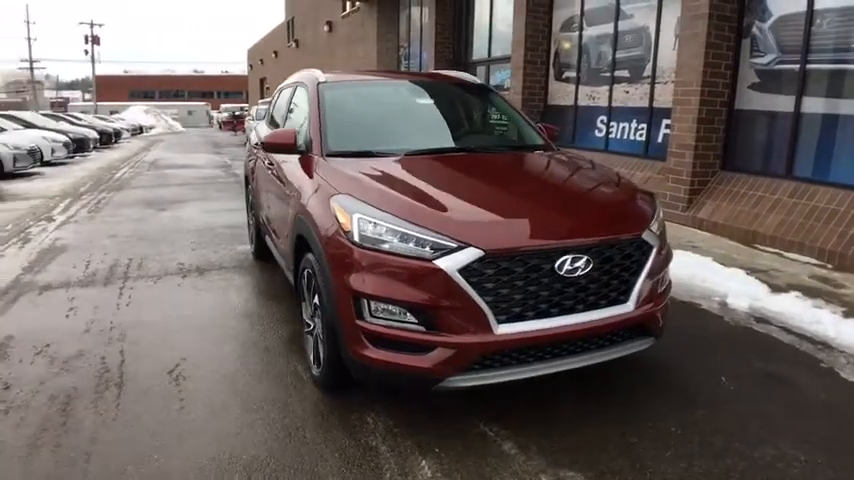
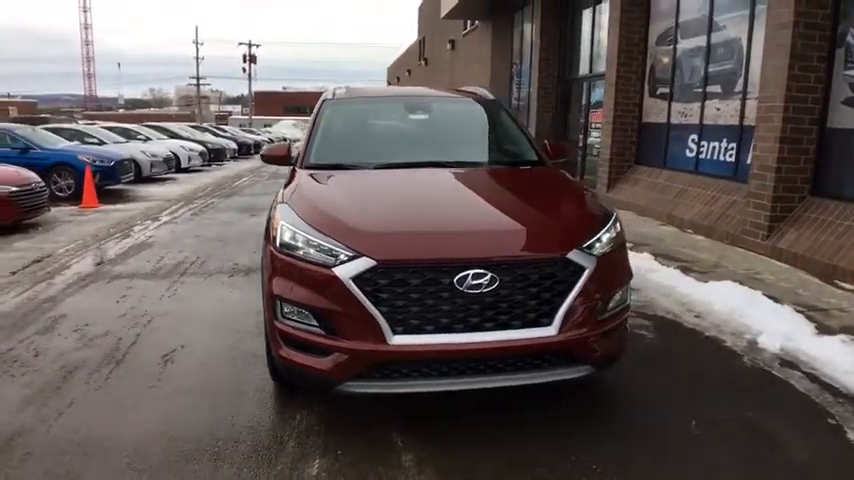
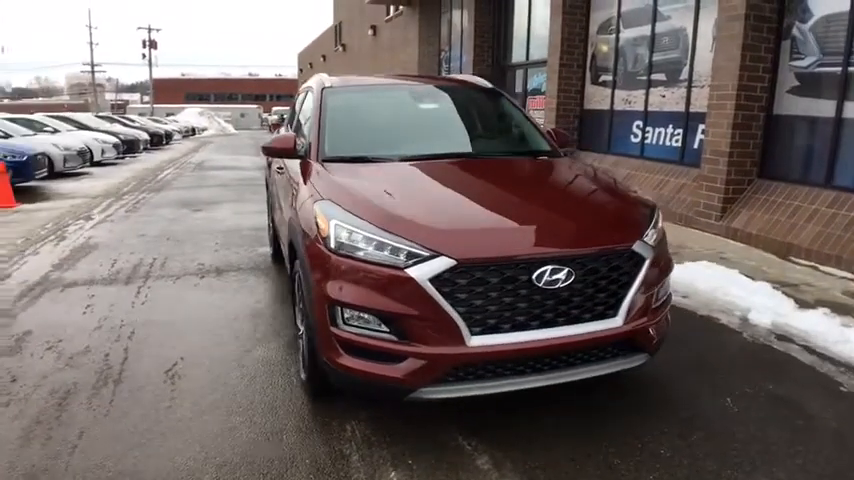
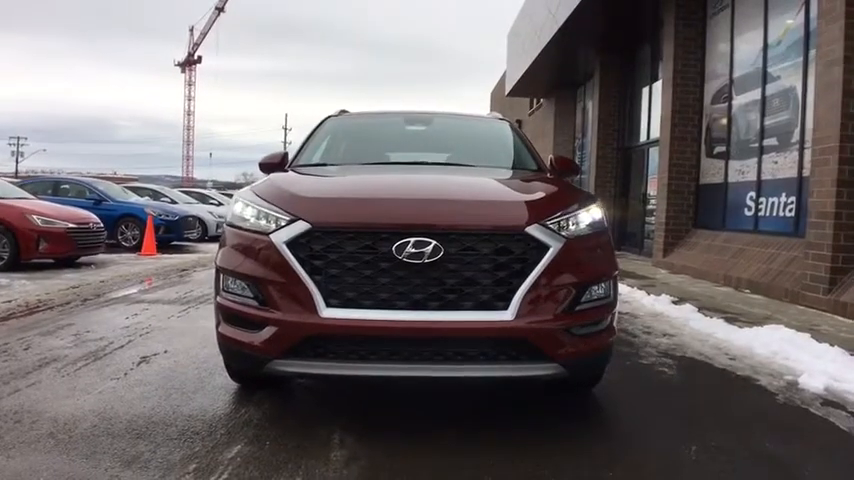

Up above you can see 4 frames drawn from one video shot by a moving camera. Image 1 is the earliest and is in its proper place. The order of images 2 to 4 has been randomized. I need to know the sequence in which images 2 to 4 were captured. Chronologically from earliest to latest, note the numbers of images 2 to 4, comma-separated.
3, 2, 4
